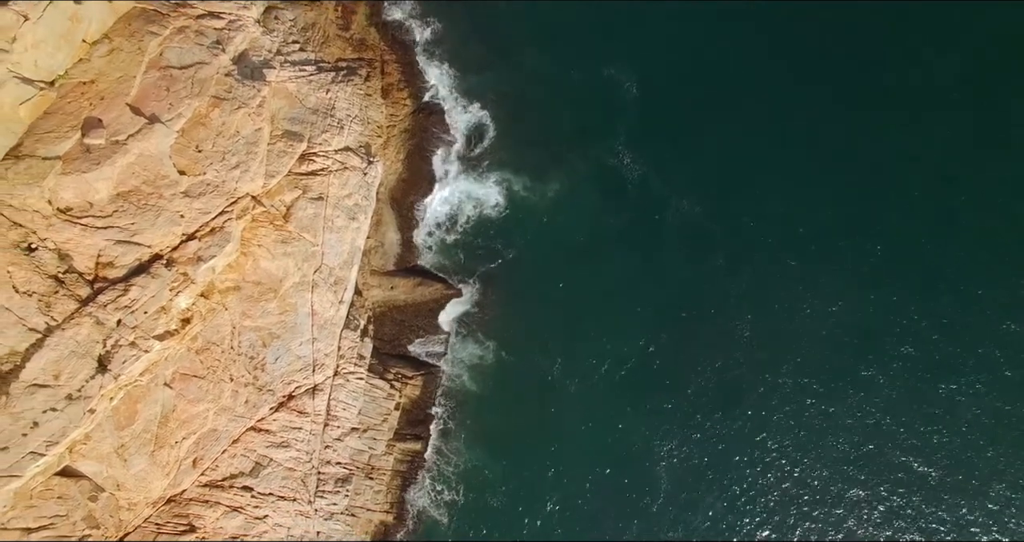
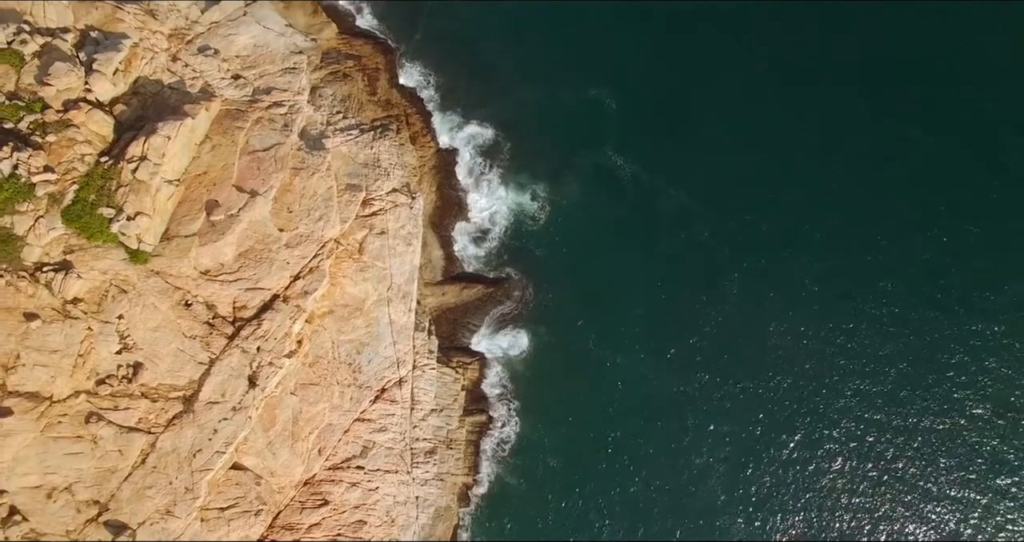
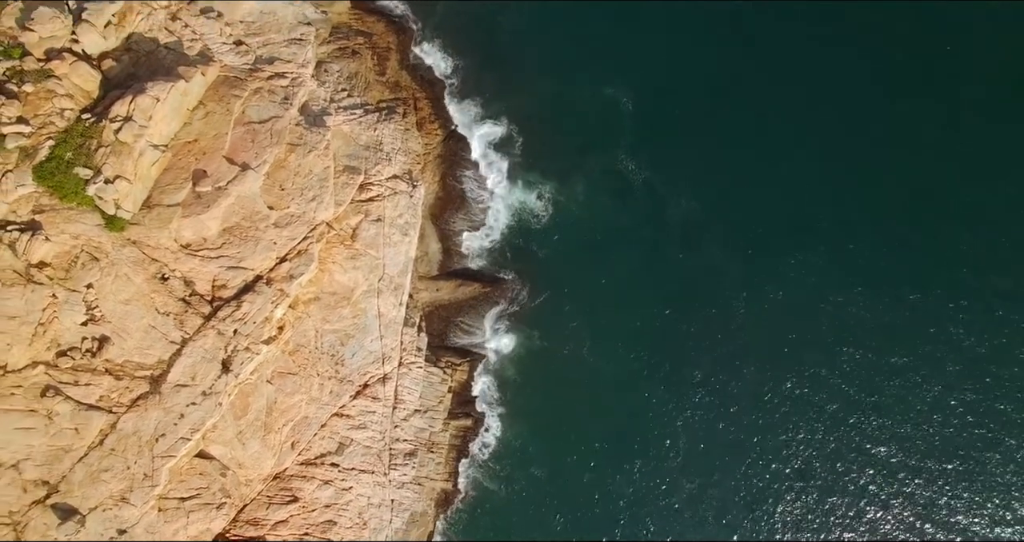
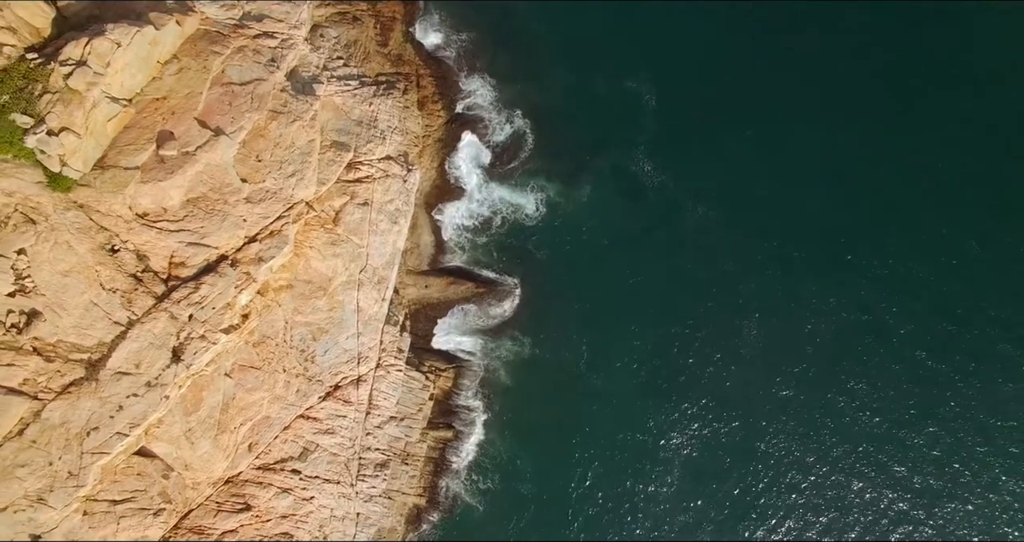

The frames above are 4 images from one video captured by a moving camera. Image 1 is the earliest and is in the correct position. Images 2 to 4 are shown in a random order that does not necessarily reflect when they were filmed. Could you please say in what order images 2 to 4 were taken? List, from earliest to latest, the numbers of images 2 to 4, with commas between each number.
4, 3, 2
